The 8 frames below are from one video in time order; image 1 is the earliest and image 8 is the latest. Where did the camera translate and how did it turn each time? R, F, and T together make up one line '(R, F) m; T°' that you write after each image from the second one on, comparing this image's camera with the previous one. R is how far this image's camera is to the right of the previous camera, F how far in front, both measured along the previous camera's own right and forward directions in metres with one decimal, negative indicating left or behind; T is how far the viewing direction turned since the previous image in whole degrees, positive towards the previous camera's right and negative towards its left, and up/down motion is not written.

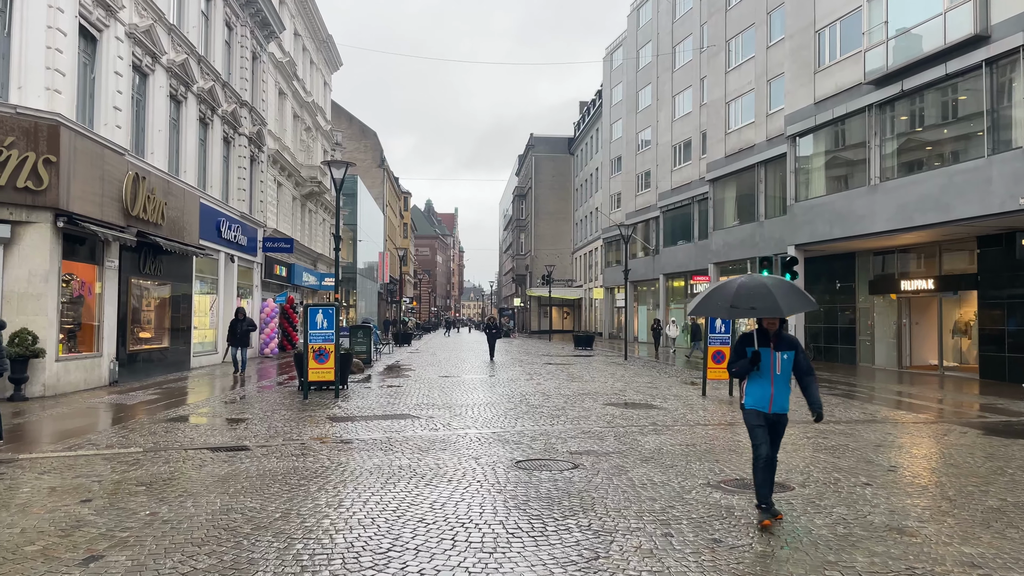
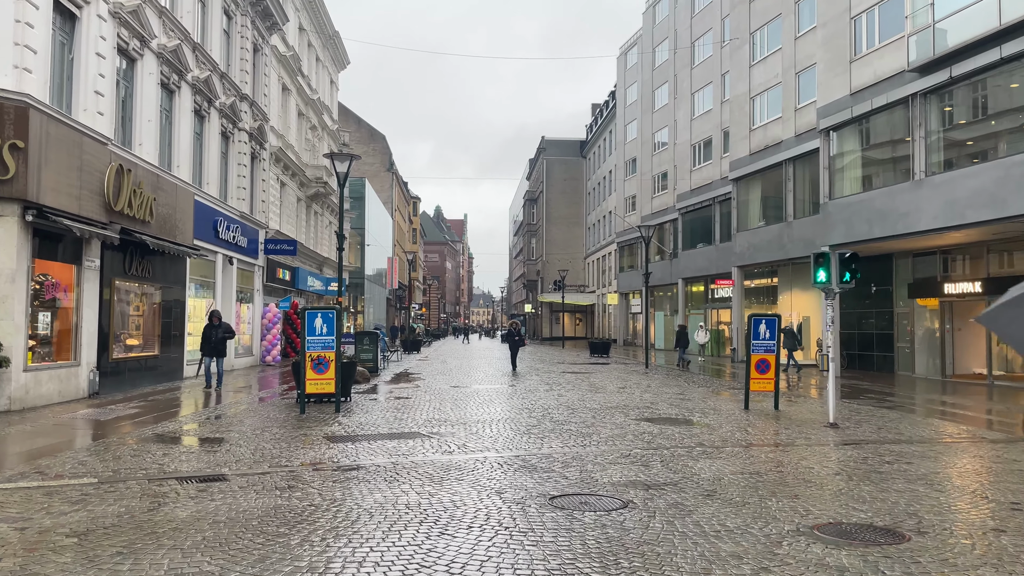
(-0.2, +1.5) m; -1°
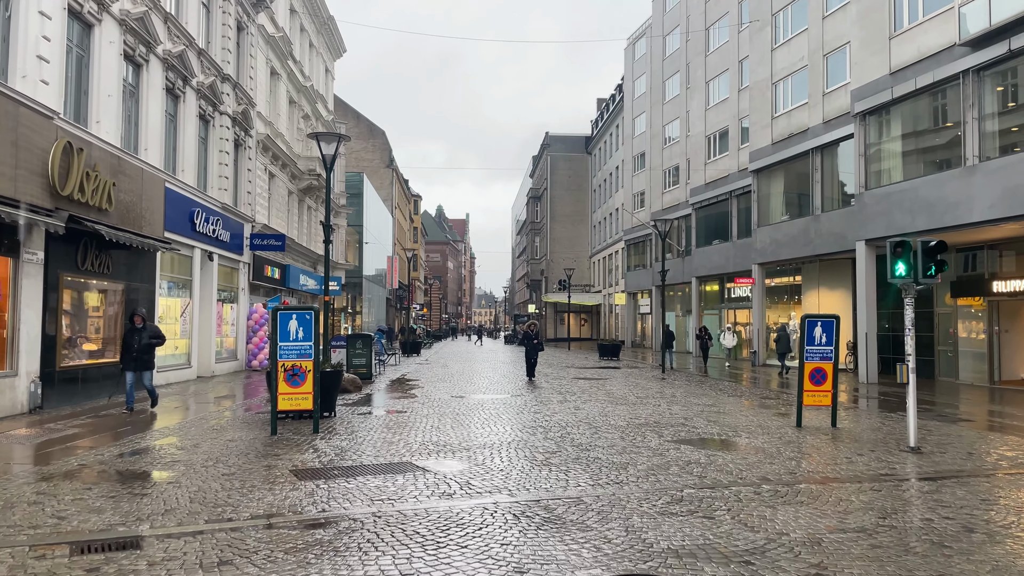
(-0.1, +2.0) m; 0°
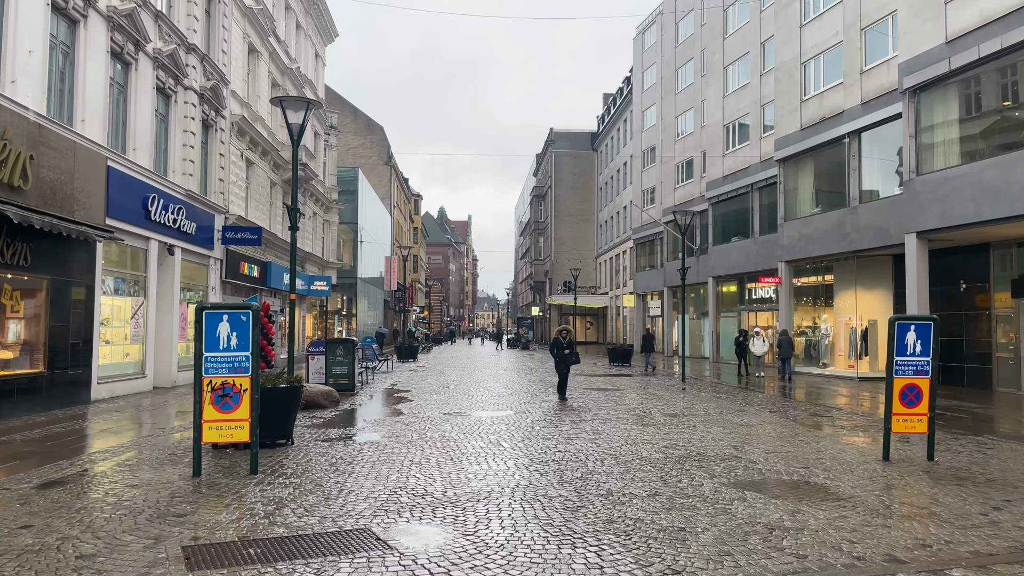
(0.0, +2.6) m; 0°
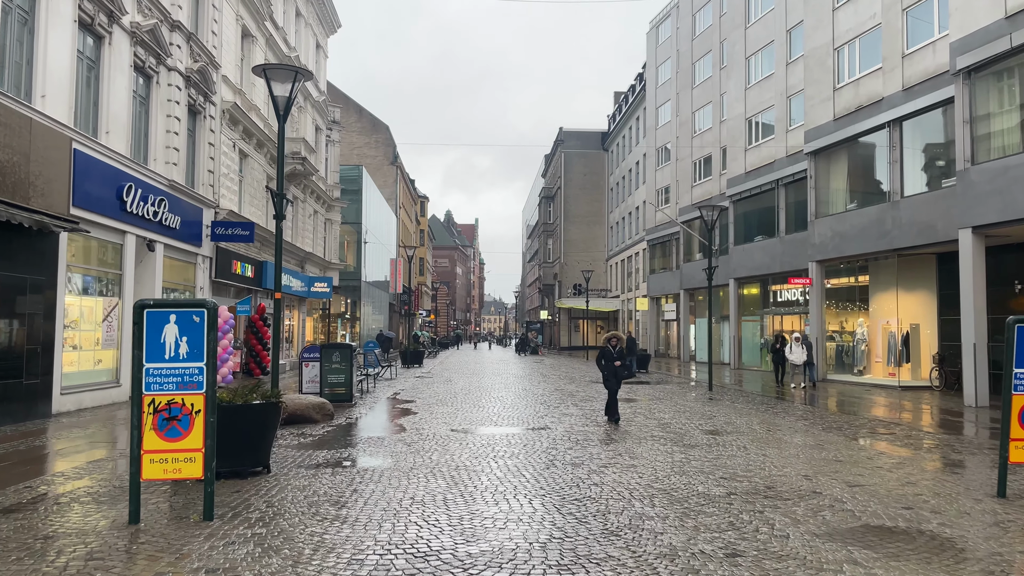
(-0.2, +1.7) m; 0°
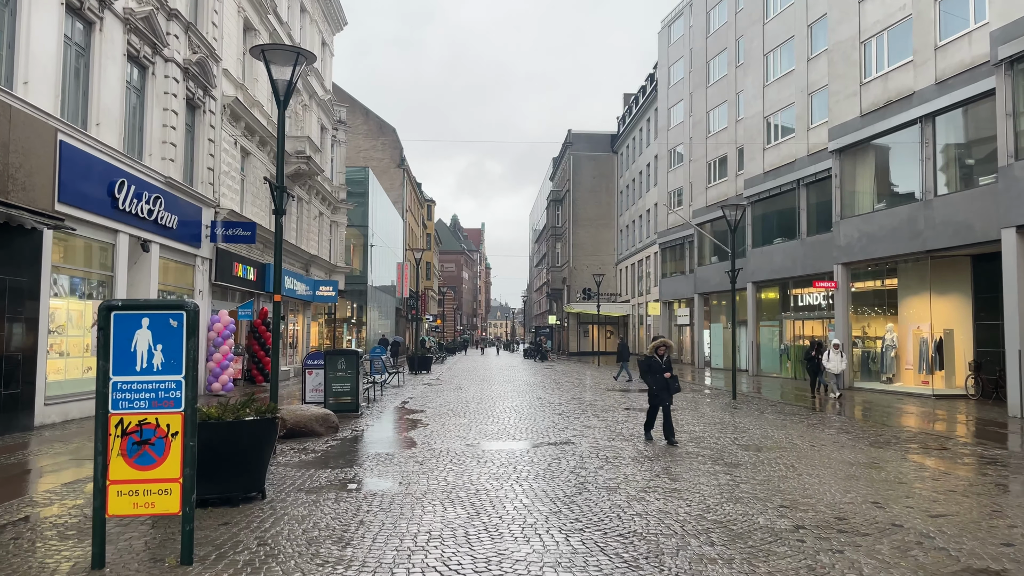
(-0.2, +1.0) m; 0°
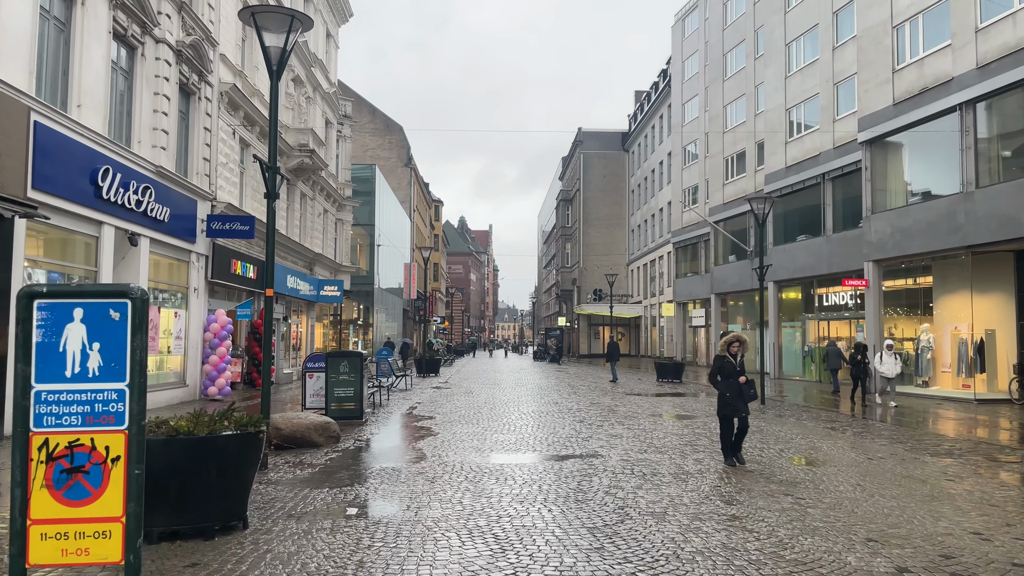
(-0.2, +1.2) m; -1°
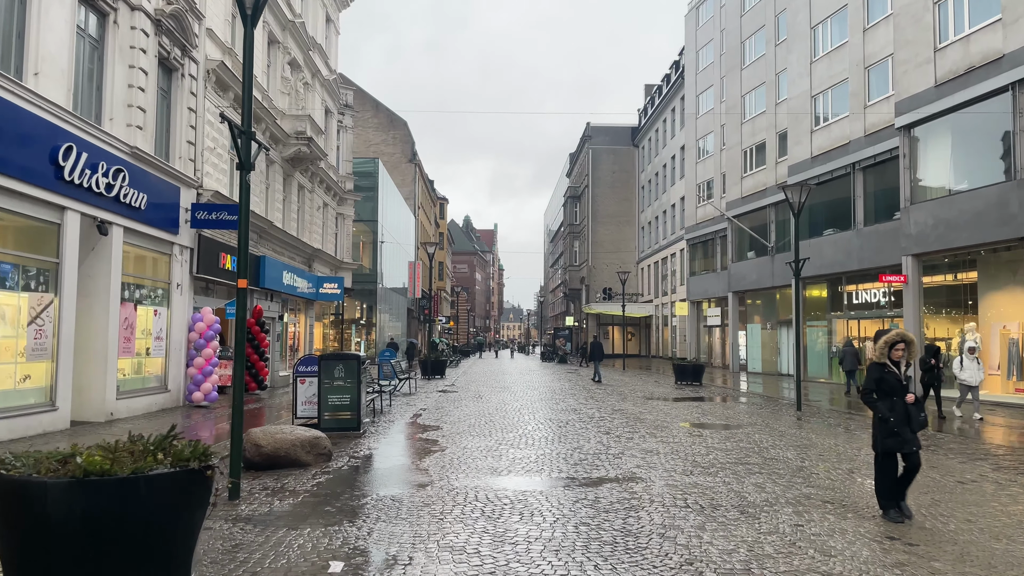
(-0.2, +1.6) m; 0°
